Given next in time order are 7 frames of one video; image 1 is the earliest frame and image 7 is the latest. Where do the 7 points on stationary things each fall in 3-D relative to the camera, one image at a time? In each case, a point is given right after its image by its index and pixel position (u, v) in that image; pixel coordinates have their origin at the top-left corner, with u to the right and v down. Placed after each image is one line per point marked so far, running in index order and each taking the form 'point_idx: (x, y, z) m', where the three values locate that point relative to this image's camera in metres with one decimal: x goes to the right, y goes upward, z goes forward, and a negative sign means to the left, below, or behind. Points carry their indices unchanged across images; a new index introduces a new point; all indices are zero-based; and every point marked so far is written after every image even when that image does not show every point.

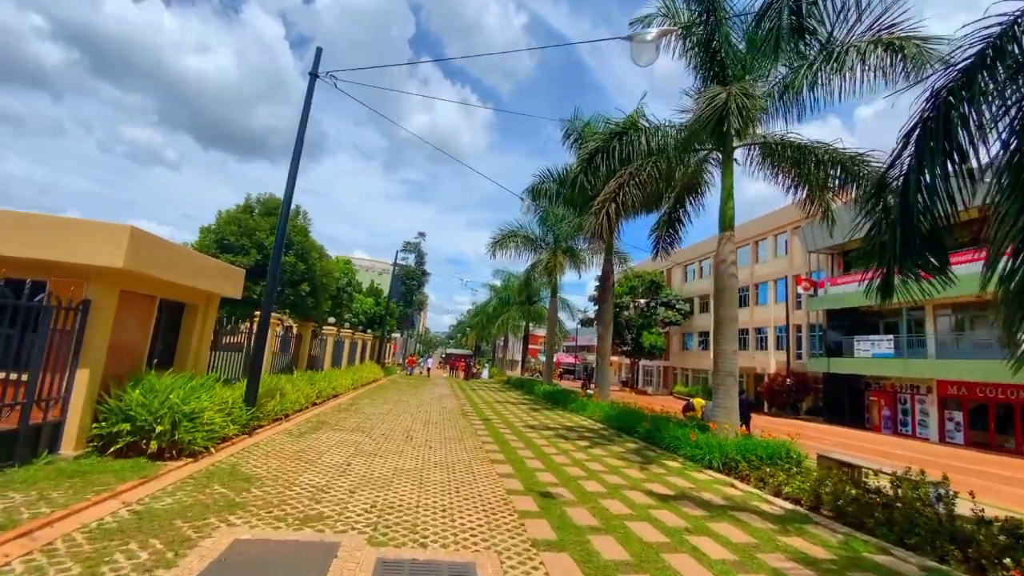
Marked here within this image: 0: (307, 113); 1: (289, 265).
0: (-3.7, +3.2, +8.8) m
1: (-7.0, +0.8, +14.8) m
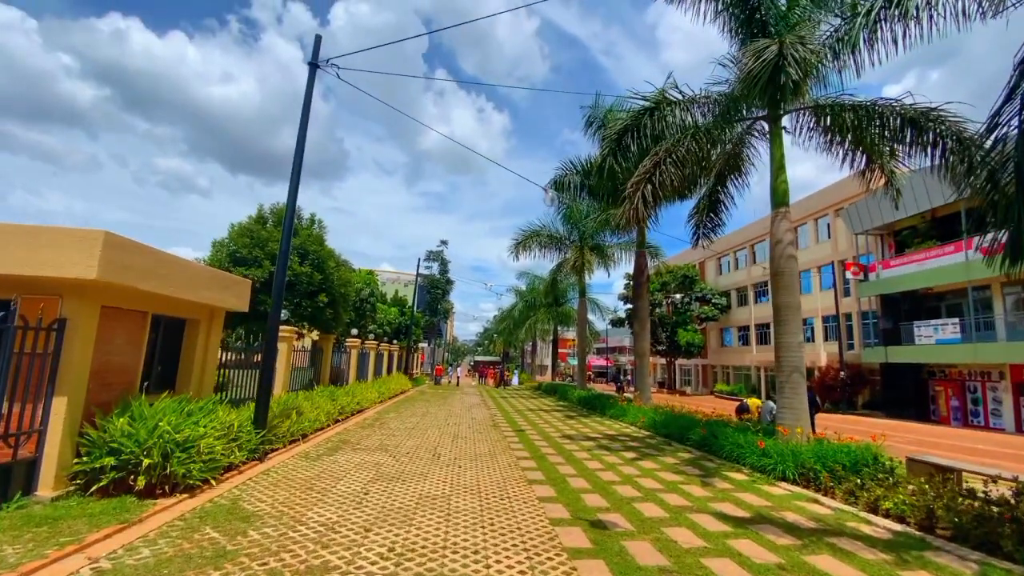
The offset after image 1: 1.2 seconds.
0: (-3.4, +3.1, +8.1) m
1: (-6.2, +0.4, +14.2) m
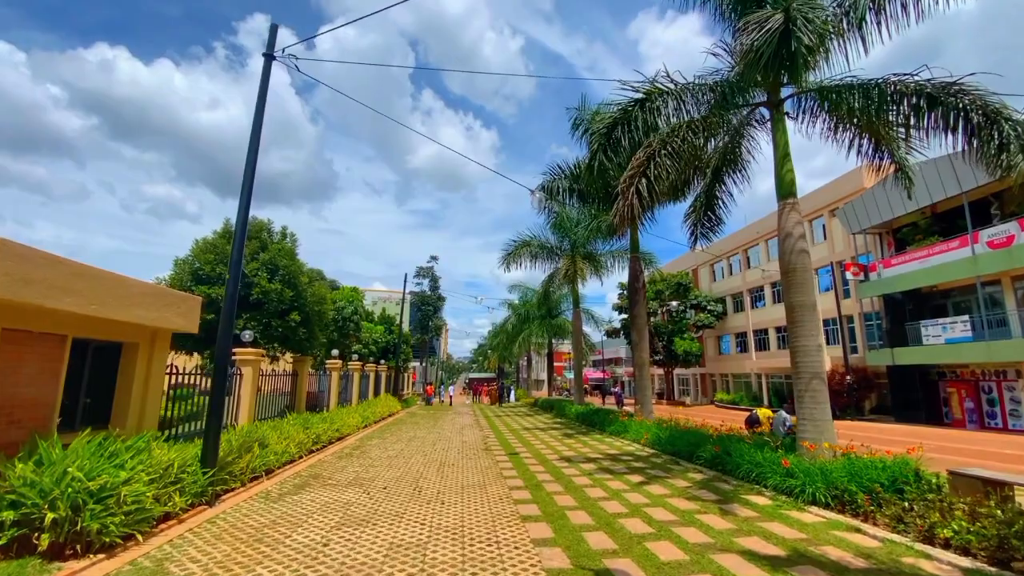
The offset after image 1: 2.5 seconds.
0: (-3.8, +2.8, +7.2) m
1: (-6.5, -0.1, +13.3) m
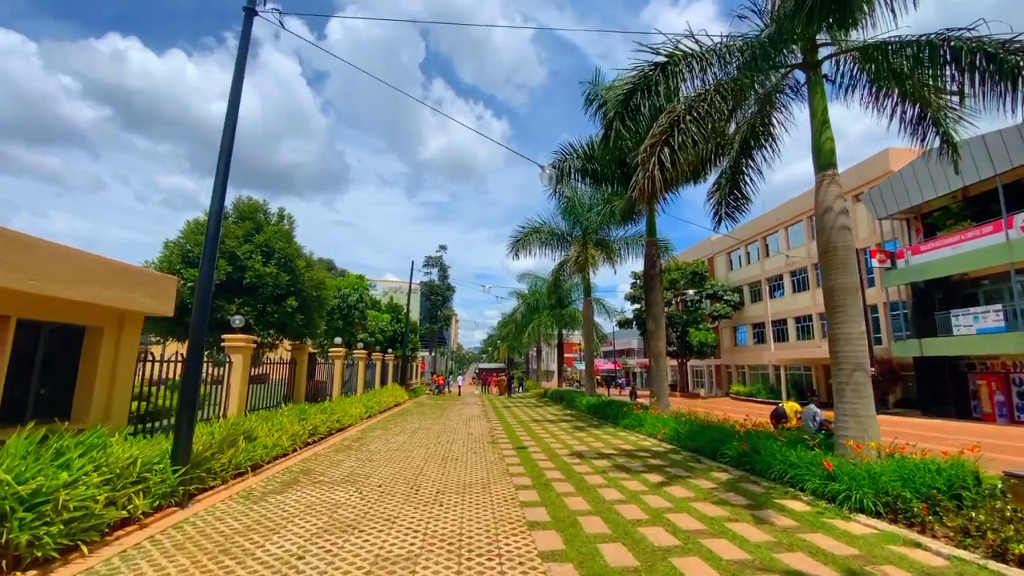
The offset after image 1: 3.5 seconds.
0: (-3.7, +3.1, +6.6) m
1: (-6.3, +0.3, +12.7) m
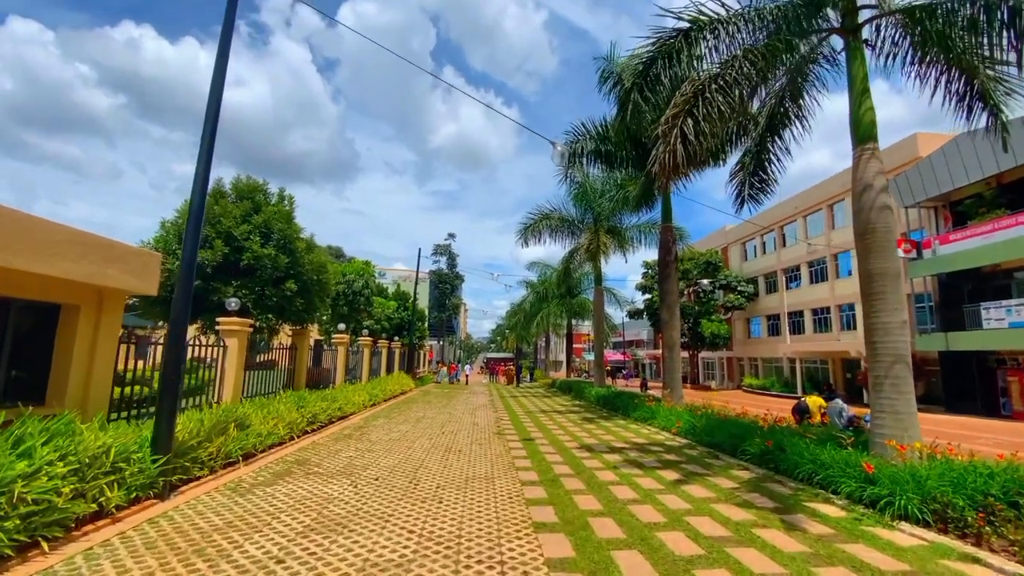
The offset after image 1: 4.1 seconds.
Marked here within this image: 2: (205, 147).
0: (-3.5, +3.4, +6.0) m
1: (-6.1, +0.7, +12.3) m
2: (-3.7, +1.7, +5.7) m
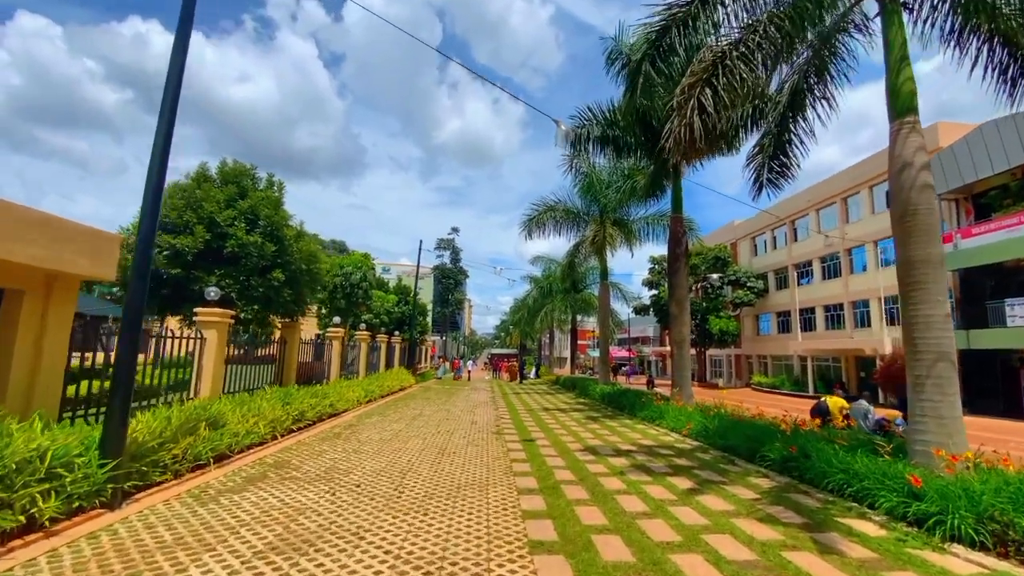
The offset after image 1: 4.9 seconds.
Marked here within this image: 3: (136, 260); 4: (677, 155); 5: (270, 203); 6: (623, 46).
0: (-3.6, +3.6, +5.4) m
1: (-6.1, +0.9, +11.7) m
2: (-3.7, +1.9, +5.1) m
3: (-3.7, +0.5, +4.7) m
4: (+2.3, +1.8, +6.8) m
5: (-6.0, +2.1, +12.2) m
6: (+2.8, +6.1, +12.1) m
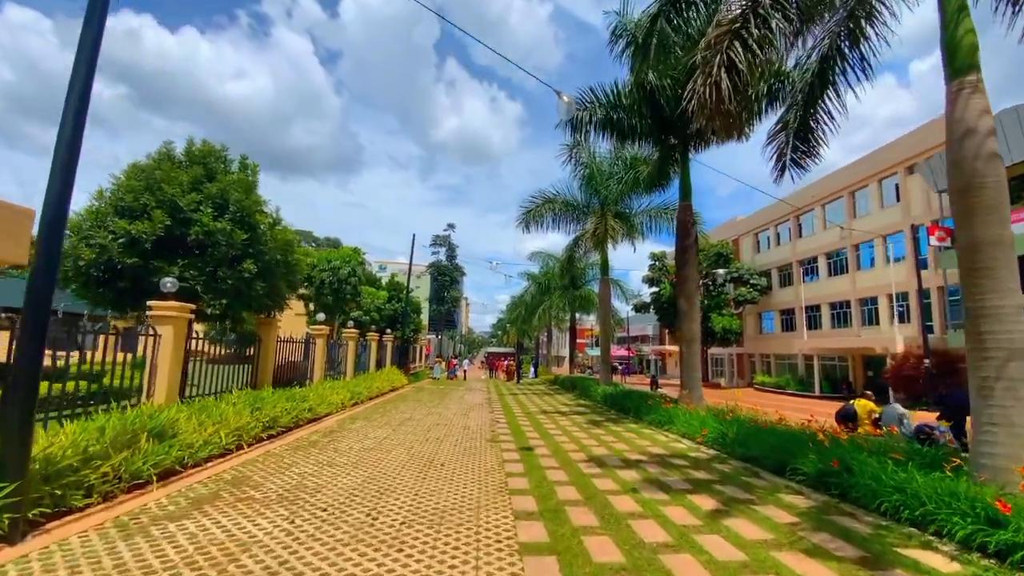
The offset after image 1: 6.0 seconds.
0: (-3.6, +3.7, +4.5) m
1: (-6.2, +1.1, +10.8) m
2: (-3.7, +2.0, +4.2) m
3: (-3.7, +0.6, +3.7) m
4: (+2.3, +2.0, +5.9) m
5: (-6.1, +2.2, +11.3) m
6: (+2.7, +6.3, +11.2) m
